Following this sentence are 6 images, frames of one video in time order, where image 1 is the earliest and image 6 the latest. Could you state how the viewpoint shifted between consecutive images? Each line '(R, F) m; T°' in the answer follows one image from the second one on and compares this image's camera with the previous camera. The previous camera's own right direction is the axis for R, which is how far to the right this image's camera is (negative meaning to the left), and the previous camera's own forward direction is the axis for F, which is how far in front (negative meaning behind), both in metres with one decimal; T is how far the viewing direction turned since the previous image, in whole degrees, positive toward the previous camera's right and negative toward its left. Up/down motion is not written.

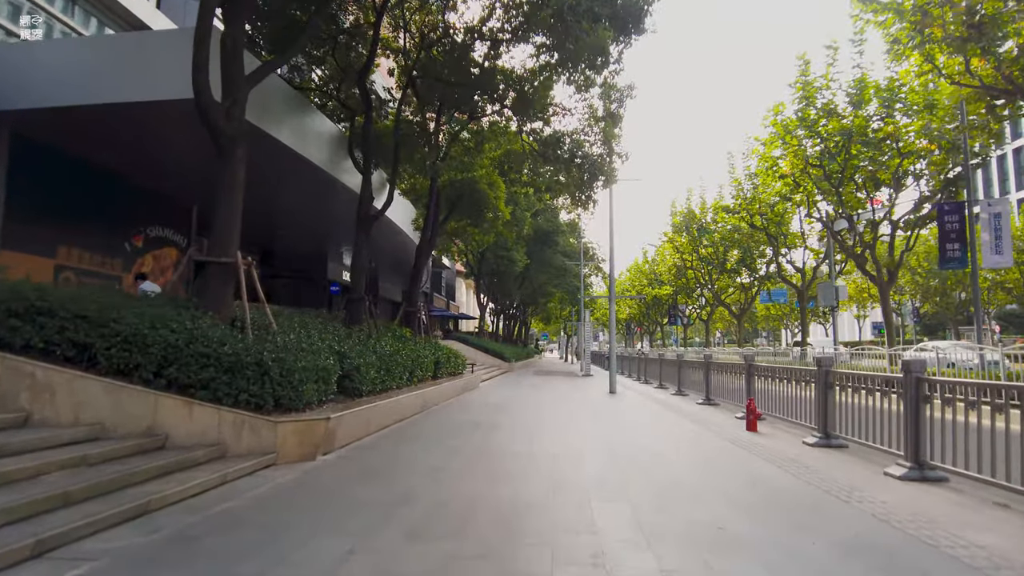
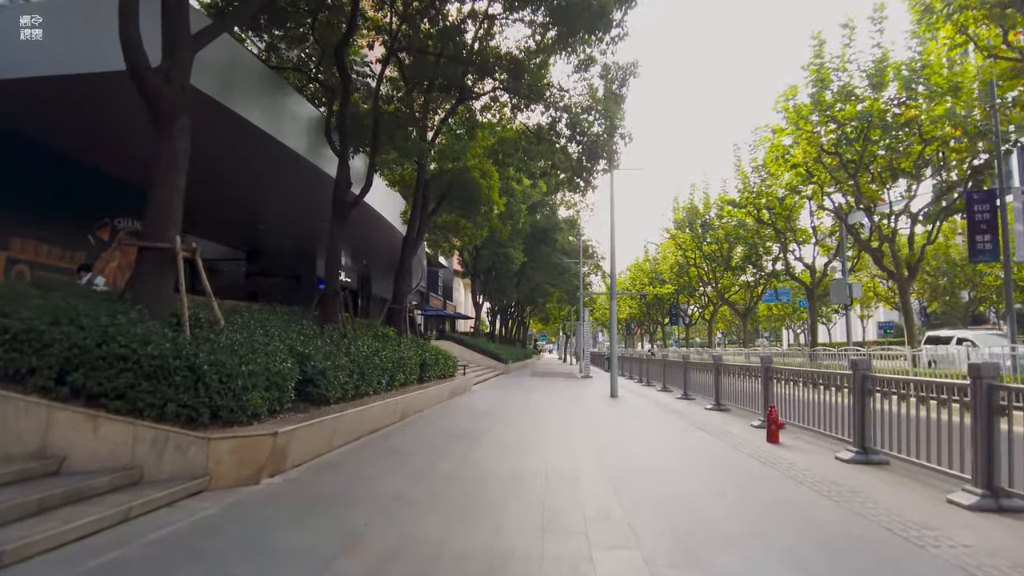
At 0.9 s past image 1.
(+0.2, +1.3) m; 0°
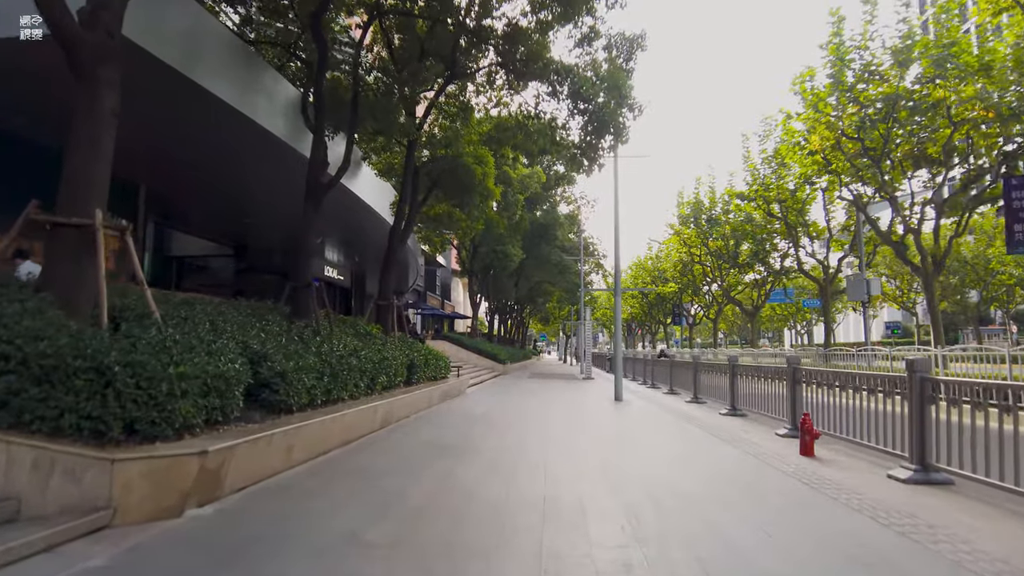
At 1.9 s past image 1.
(+0.1, +1.3) m; 0°
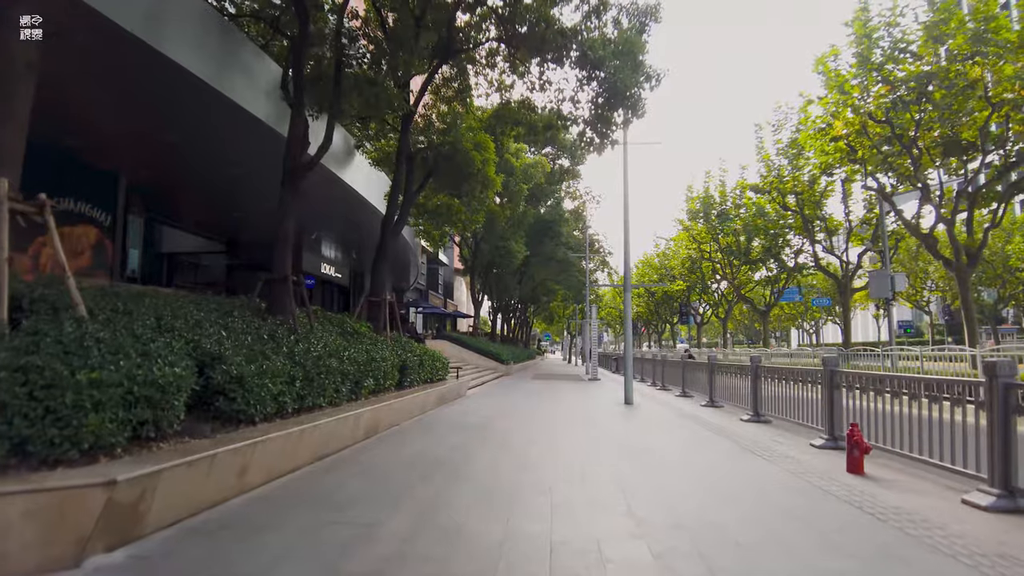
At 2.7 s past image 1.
(0.0, +1.2) m; 0°
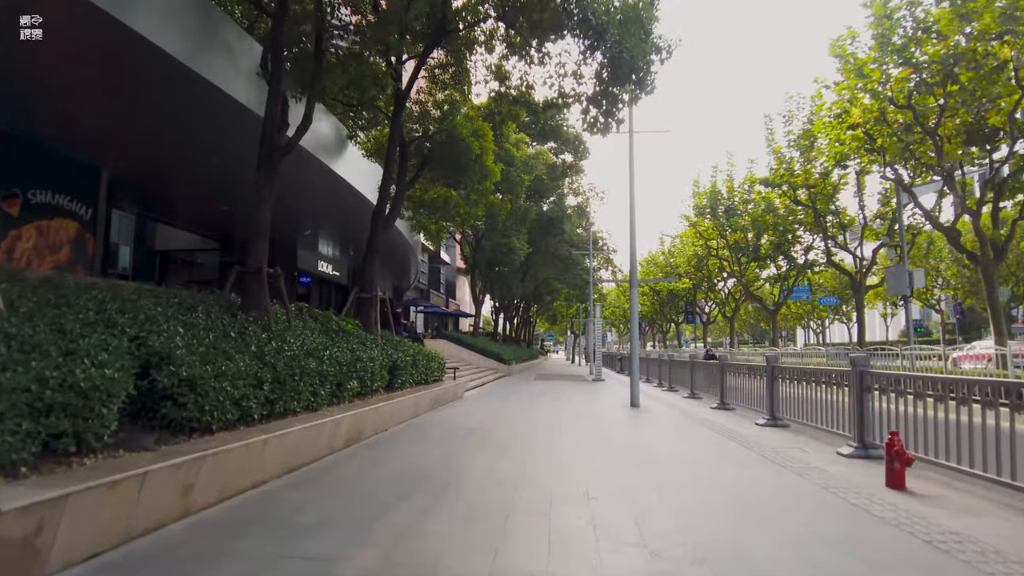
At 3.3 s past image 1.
(+0.1, +0.9) m; 0°
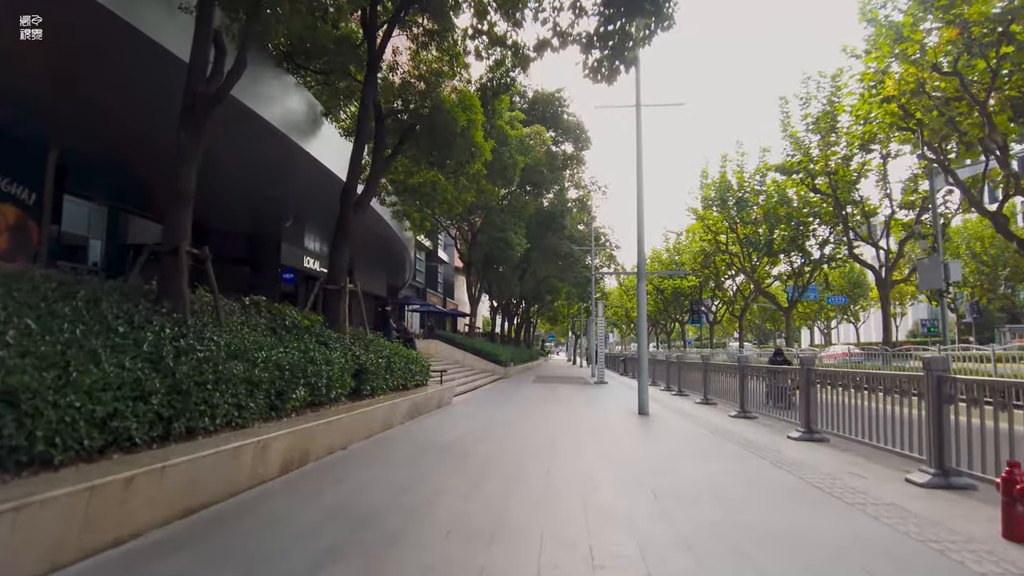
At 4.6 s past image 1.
(+0.2, +1.8) m; 0°
